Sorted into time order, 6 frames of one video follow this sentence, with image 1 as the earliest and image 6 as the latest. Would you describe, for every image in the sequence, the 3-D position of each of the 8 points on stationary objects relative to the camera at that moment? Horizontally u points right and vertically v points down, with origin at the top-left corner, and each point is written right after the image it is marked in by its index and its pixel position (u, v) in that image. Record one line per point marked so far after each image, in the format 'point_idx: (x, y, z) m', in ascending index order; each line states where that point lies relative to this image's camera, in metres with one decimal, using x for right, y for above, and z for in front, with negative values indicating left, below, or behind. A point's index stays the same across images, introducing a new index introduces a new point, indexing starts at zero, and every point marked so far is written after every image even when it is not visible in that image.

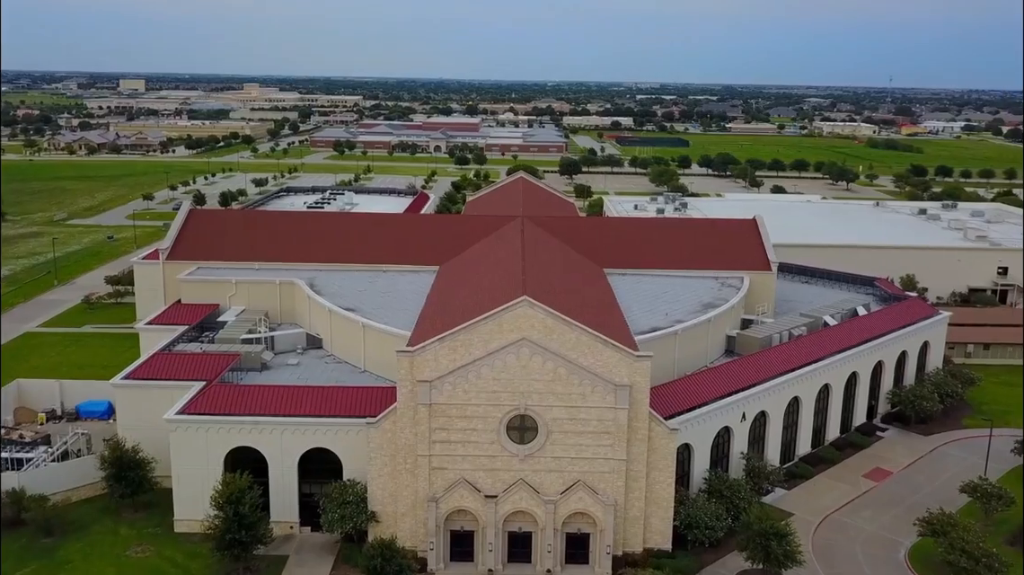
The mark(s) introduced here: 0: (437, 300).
0: (-1.2, -0.2, +15.1) m
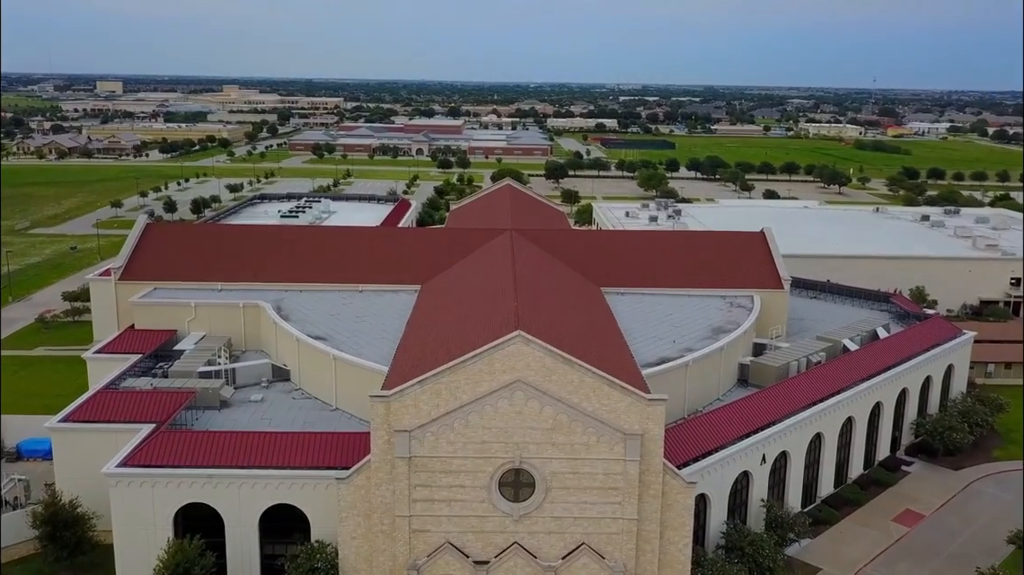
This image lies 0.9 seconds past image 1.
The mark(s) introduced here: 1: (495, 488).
0: (-1.3, -0.5, +13.5) m
1: (-0.2, -2.0, +9.8) m
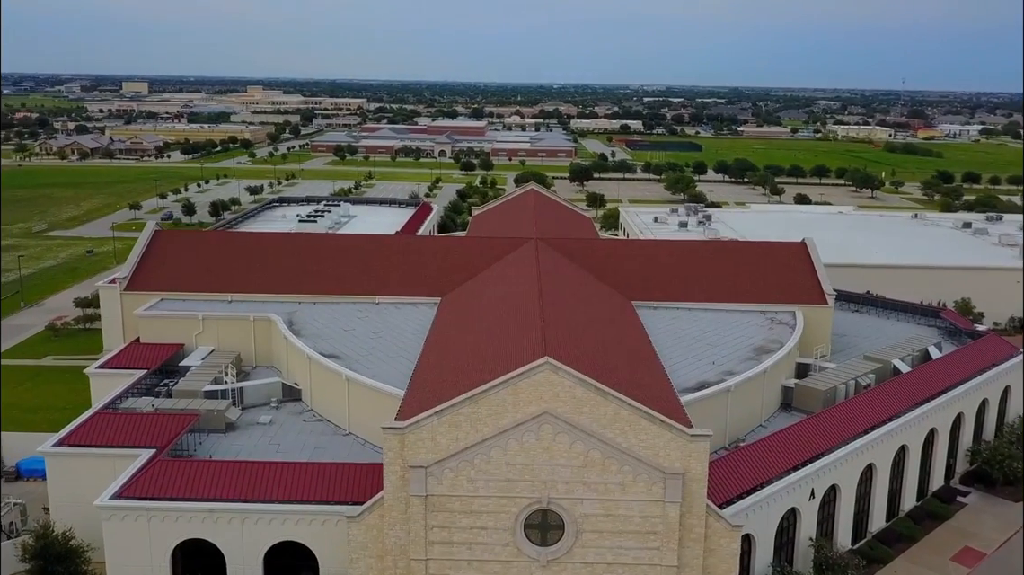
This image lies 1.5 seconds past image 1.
0: (-1.0, -0.7, +12.6) m
1: (+0.1, -2.2, +8.9) m
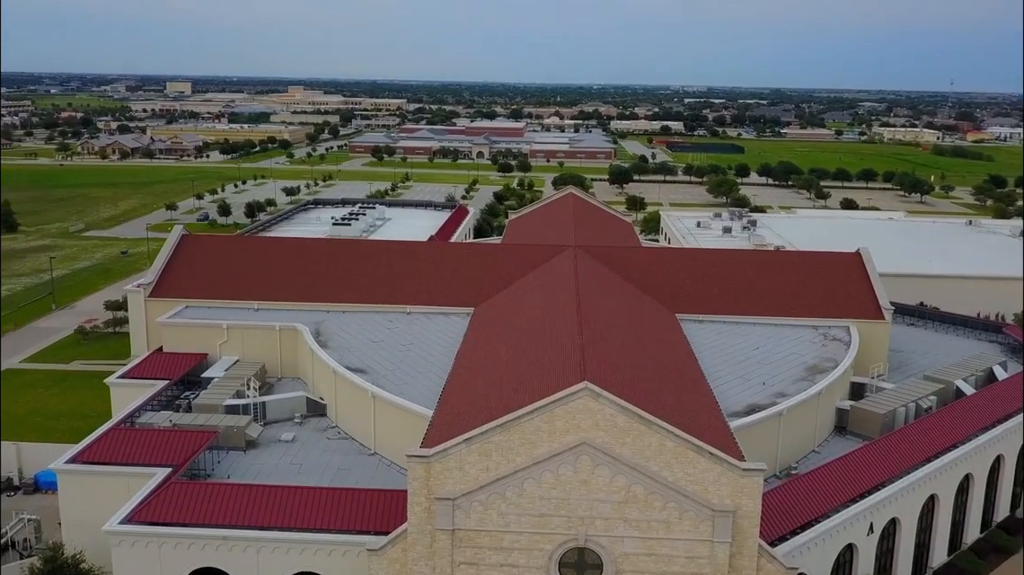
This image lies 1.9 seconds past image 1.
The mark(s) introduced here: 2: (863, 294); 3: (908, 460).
0: (-0.5, -0.8, +12.0) m
1: (+0.4, -2.4, +8.2) m
2: (+5.3, -0.1, +14.7) m
3: (+4.5, -2.0, +11.1) m
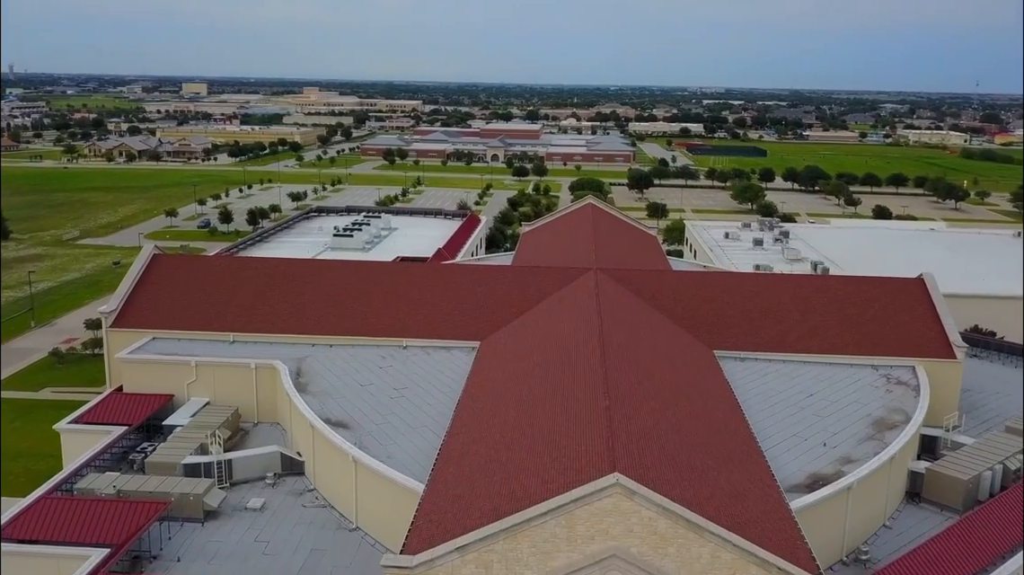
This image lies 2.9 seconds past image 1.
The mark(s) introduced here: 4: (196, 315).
0: (-0.4, -1.3, +10.1) m
1: (+0.4, -2.8, +6.3) m
2: (+5.5, -0.5, +12.7) m
3: (+4.6, -2.4, +9.1) m
4: (-4.3, -0.4, +13.2) m
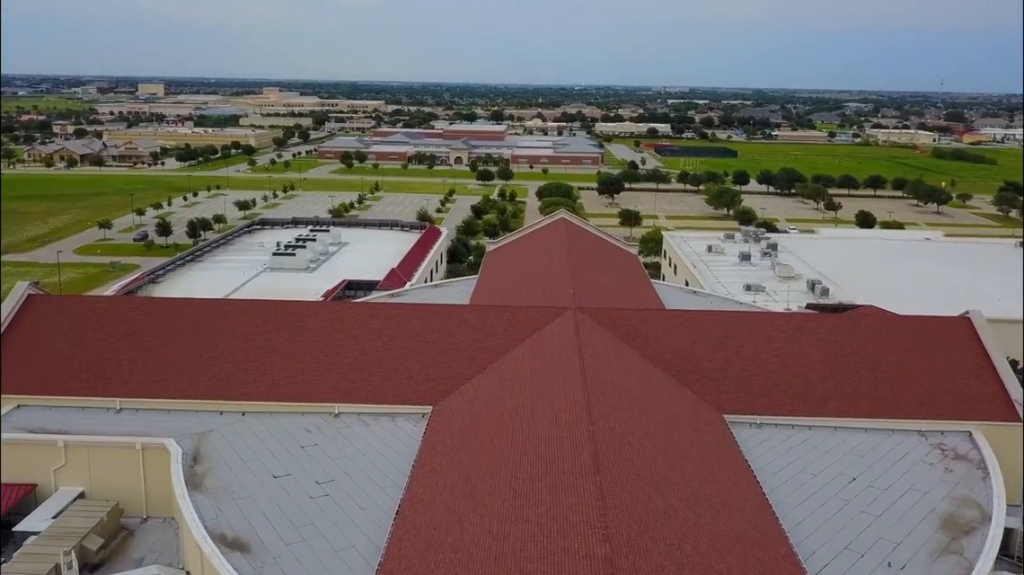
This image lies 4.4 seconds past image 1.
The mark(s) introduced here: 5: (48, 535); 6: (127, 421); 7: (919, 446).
0: (-0.8, -1.8, +7.5) m
1: (+0.2, -3.3, +3.8) m
2: (+5.1, -1.0, +10.4) m
3: (+4.4, -2.9, +6.8) m
4: (-4.7, -0.9, +10.5) m
5: (-4.0, -2.2, +8.5) m
6: (-4.0, -1.4, +10.0) m
7: (+4.1, -1.5, +9.7) m
